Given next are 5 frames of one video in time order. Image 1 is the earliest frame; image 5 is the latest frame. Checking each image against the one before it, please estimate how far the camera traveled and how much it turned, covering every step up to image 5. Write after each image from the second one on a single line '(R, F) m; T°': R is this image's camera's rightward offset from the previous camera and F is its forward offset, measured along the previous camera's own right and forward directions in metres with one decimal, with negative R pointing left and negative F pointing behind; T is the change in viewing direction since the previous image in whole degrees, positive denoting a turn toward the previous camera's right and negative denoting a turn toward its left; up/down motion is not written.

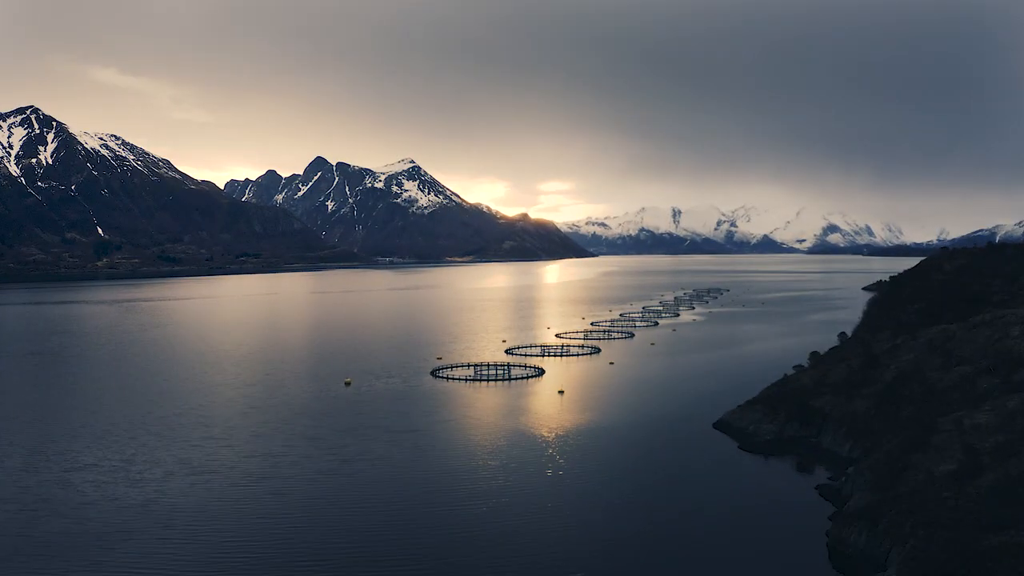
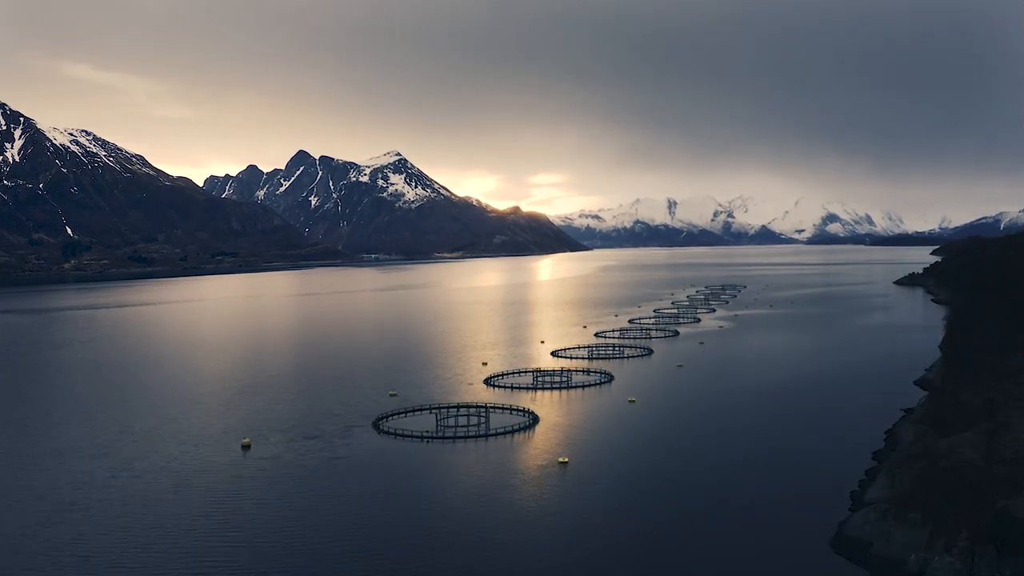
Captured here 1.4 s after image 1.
(+0.6, +12.5) m; 0°
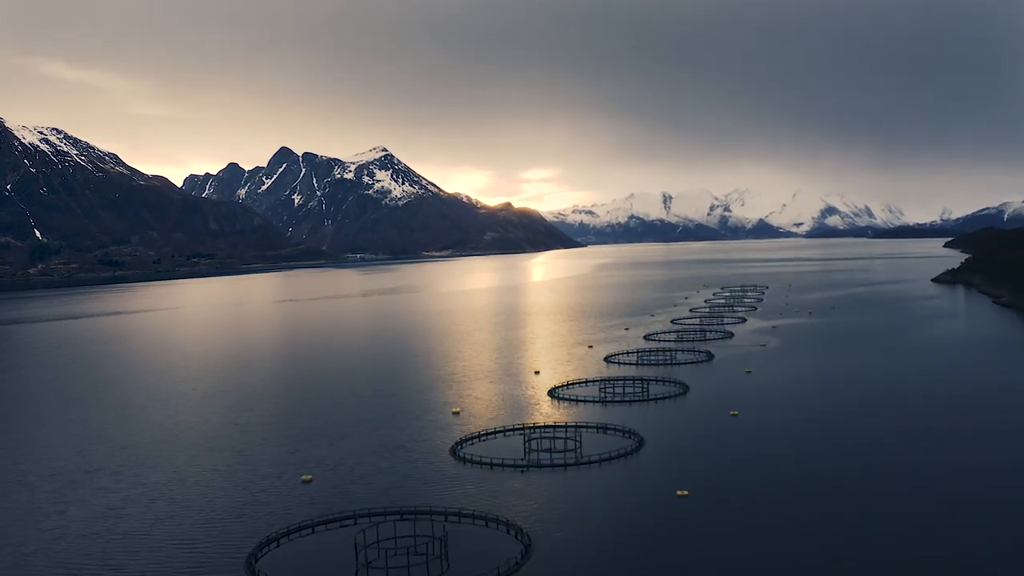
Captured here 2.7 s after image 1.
(+0.4, +11.6) m; 0°
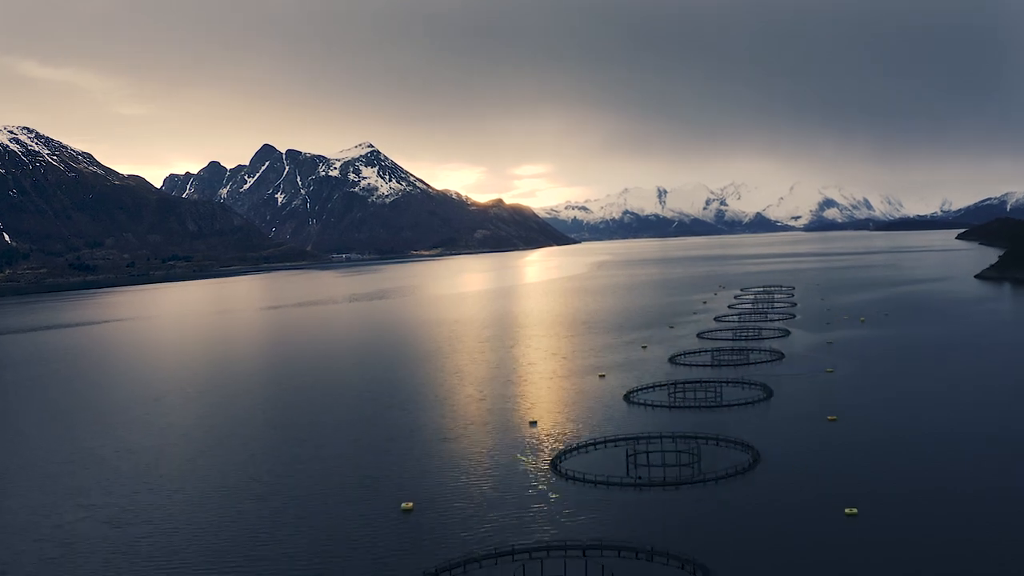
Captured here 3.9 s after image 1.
(+0.3, +10.4) m; 0°
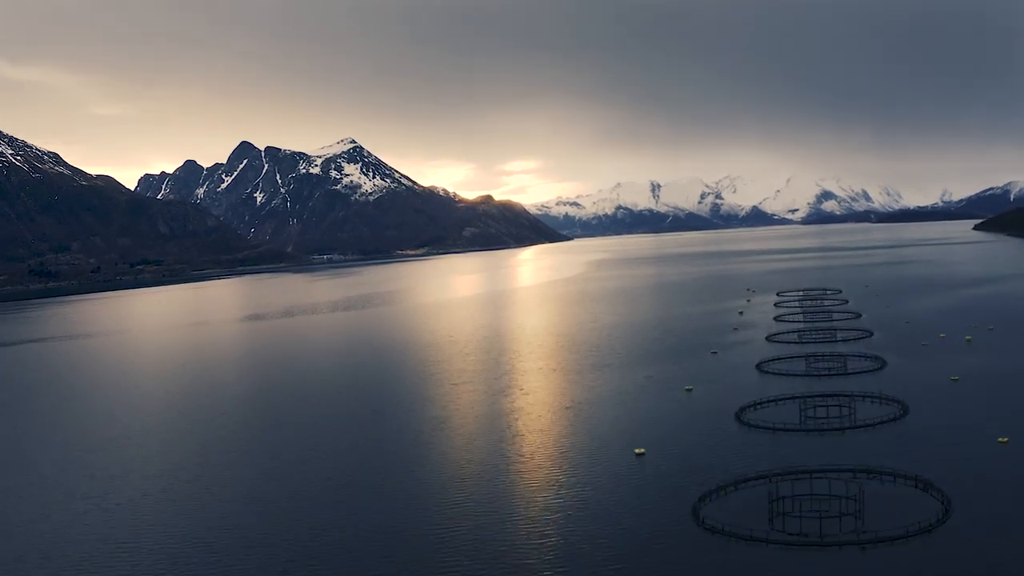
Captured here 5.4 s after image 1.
(+0.2, +12.4) m; +1°
